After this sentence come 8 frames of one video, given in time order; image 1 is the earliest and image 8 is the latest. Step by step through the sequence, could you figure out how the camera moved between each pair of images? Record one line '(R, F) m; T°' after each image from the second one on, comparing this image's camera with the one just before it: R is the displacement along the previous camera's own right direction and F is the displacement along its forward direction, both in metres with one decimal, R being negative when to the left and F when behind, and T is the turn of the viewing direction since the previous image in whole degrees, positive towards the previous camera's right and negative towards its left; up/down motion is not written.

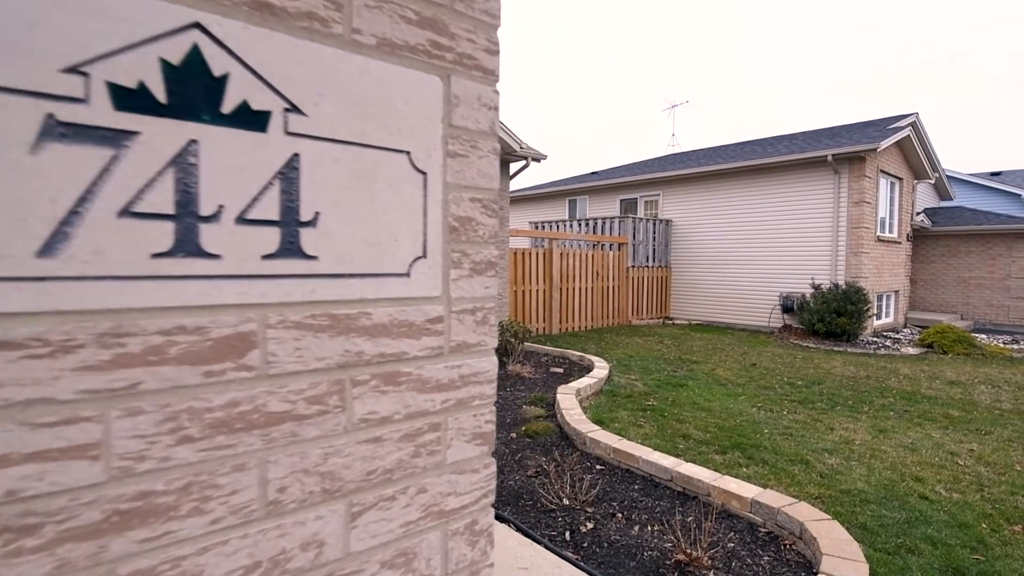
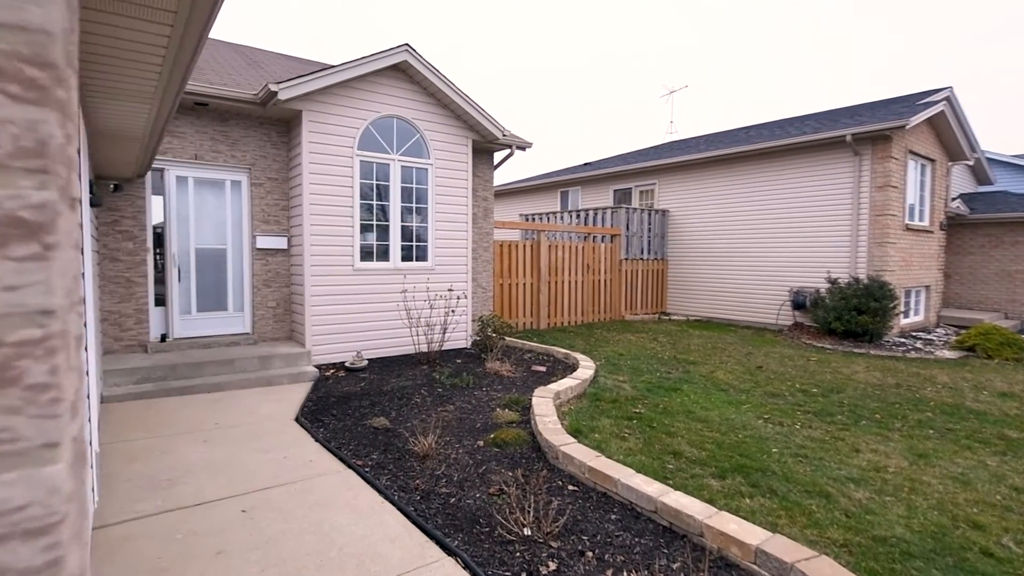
(+0.5, +0.9) m; -2°
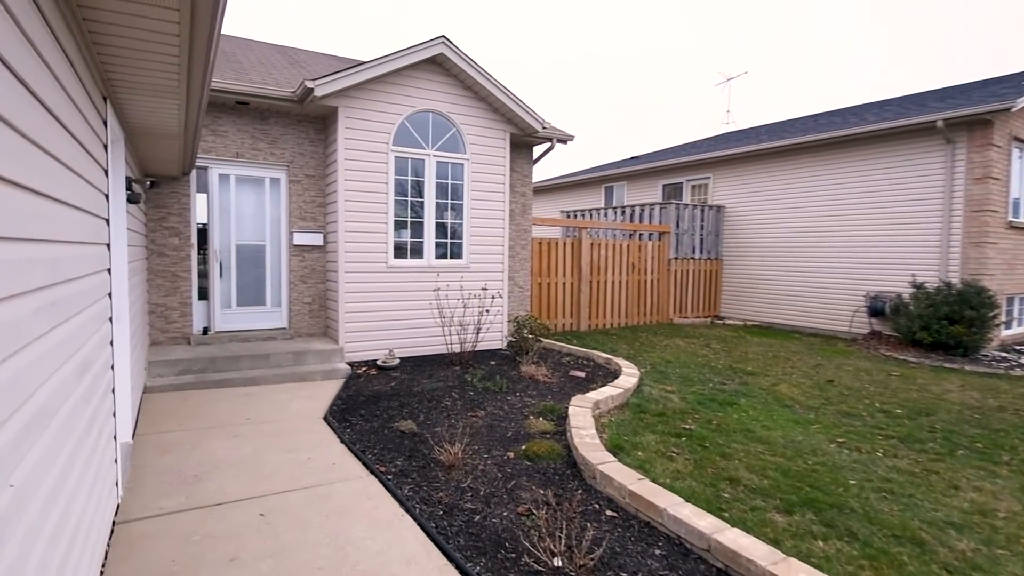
(+0.1, +0.5) m; -5°
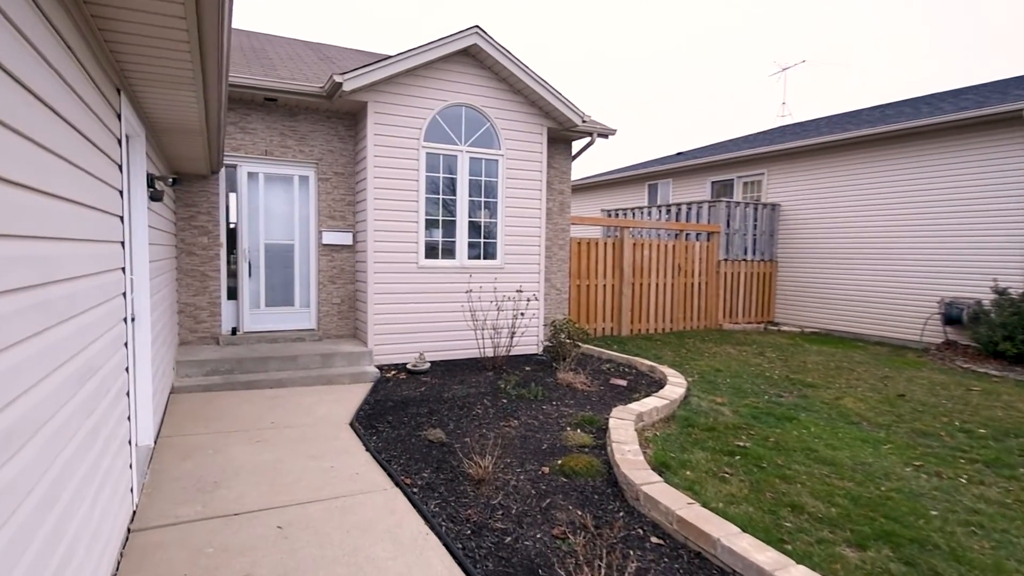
(0.0, +0.3) m; -4°
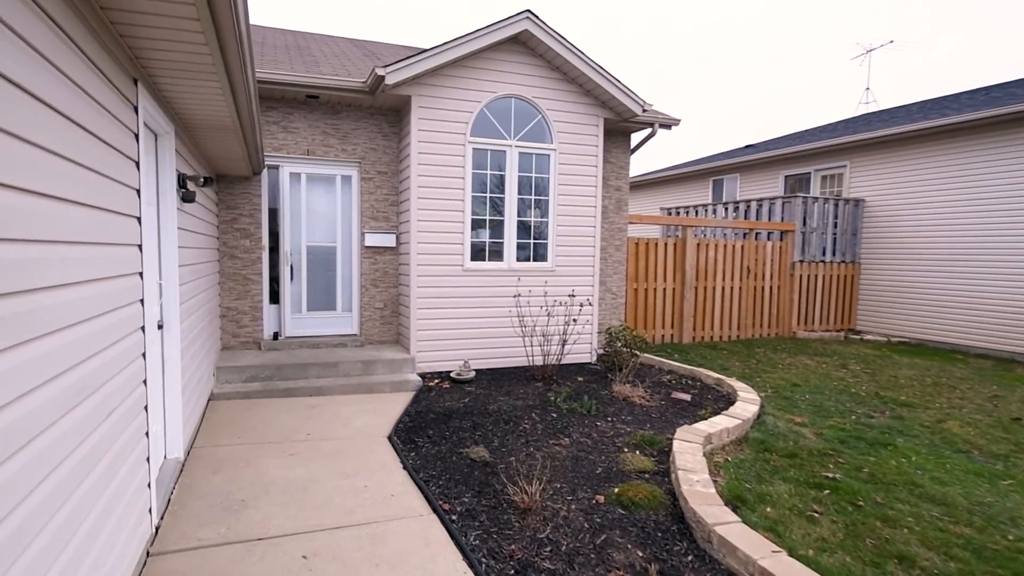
(0.0, +0.4) m; -6°
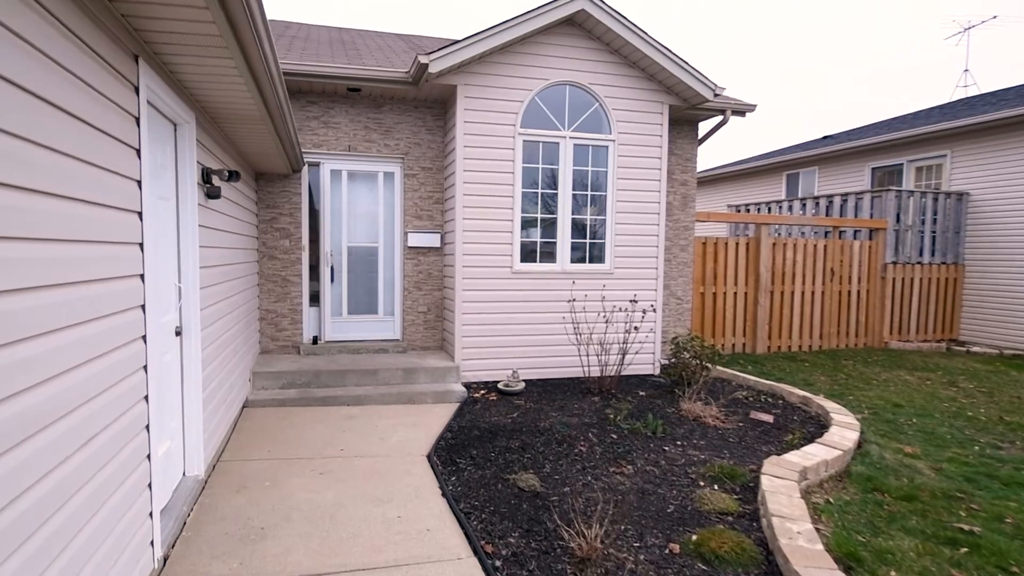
(0.0, +0.5) m; -6°
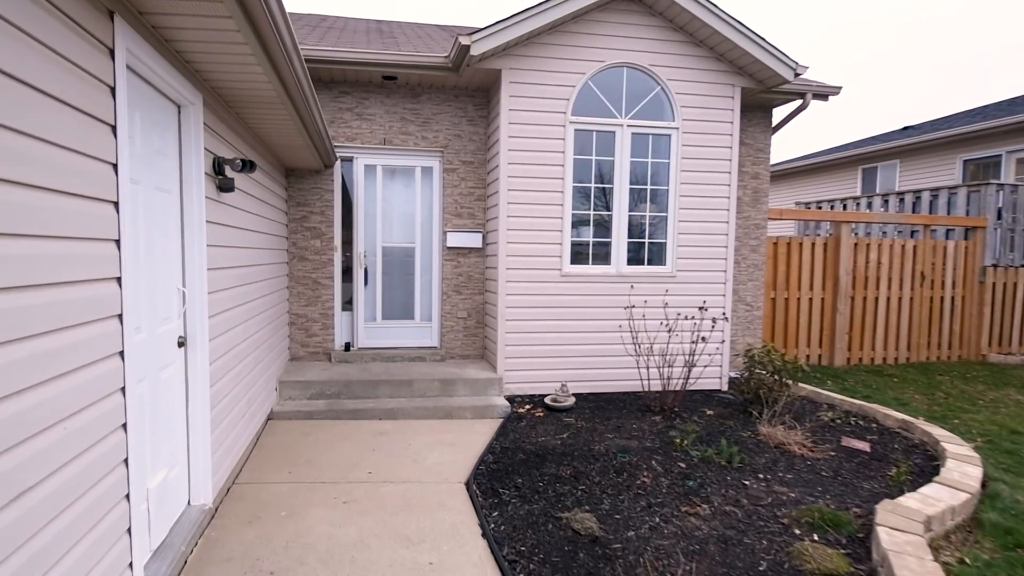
(-0.1, +0.5) m; -5°
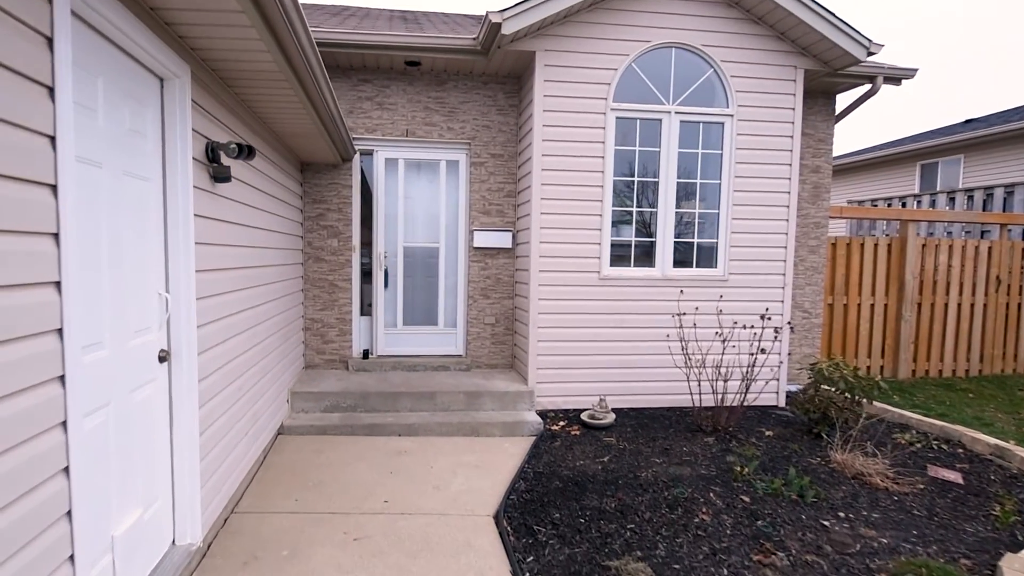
(-0.1, +0.5) m; -3°
